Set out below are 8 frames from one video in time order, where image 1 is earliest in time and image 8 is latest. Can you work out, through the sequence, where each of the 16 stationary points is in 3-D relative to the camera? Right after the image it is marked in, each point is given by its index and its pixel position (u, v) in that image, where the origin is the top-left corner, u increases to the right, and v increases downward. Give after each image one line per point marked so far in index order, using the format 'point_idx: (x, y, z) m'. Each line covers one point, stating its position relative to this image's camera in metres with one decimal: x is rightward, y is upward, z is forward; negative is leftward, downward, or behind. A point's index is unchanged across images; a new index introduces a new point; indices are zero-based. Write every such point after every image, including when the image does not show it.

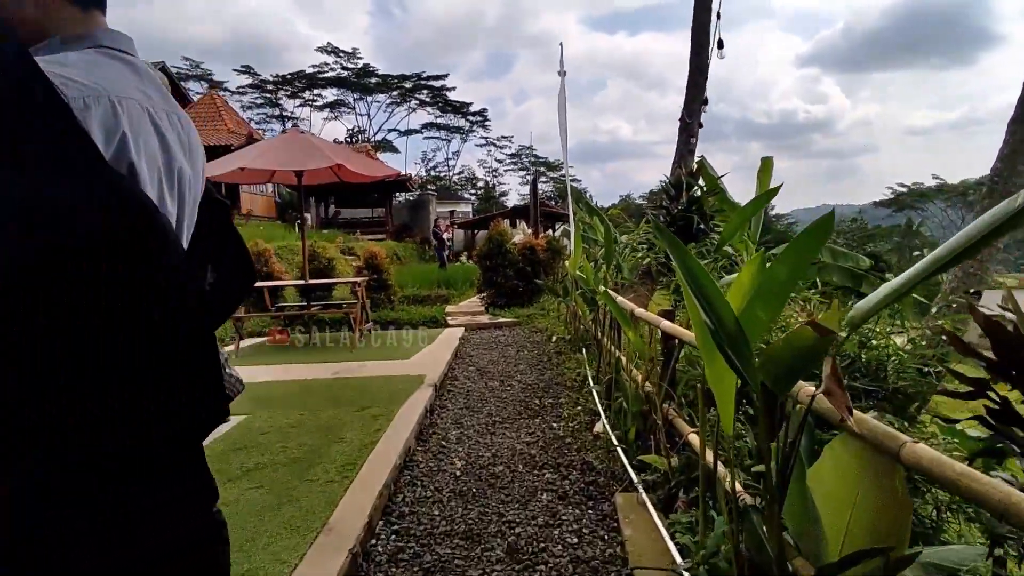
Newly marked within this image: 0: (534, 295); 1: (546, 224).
0: (+0.3, -0.1, +8.2) m
1: (+1.1, +2.0, +19.1) m
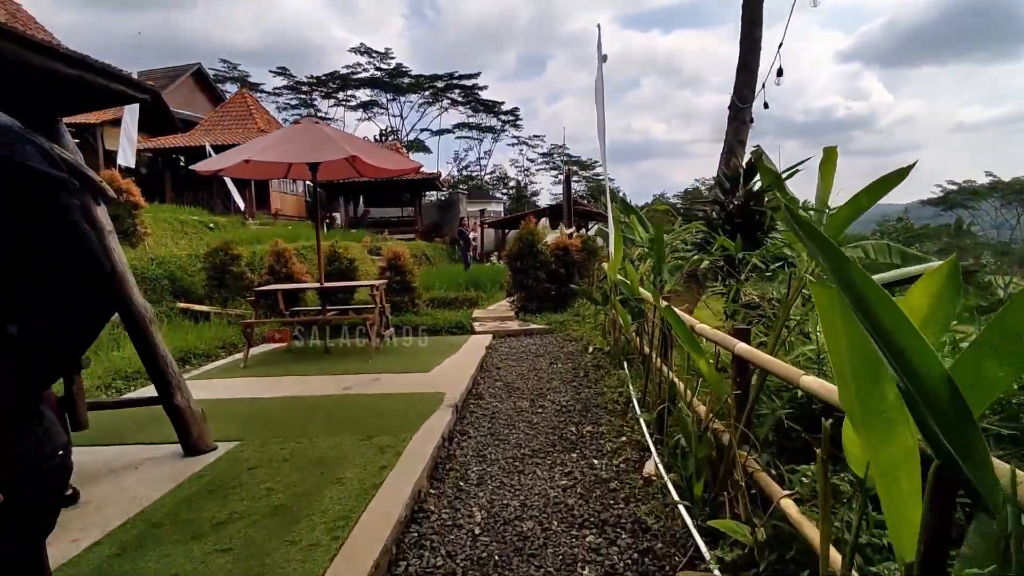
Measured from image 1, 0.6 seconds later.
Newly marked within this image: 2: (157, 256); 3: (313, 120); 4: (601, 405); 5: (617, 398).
0: (+0.7, -0.1, +7.6) m
1: (+2.1, +2.0, +18.4) m
2: (-4.8, +0.4, +8.3) m
3: (-1.9, +1.6, +5.7) m
4: (+0.6, -0.8, +3.9) m
5: (+0.7, -0.7, +4.0) m
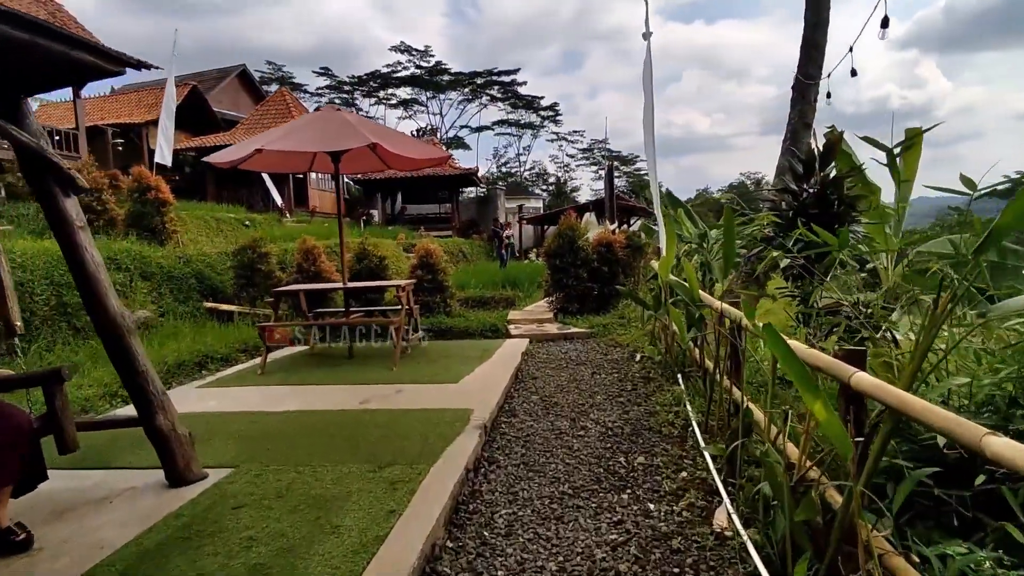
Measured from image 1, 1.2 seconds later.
0: (+1.2, -0.1, +7.1) m
1: (+3.2, +2.0, +17.7) m
2: (-4.3, +0.5, +8.0) m
3: (-1.5, +1.6, +5.3) m
4: (+0.8, -0.8, +3.4) m
5: (+0.9, -0.7, +3.4) m
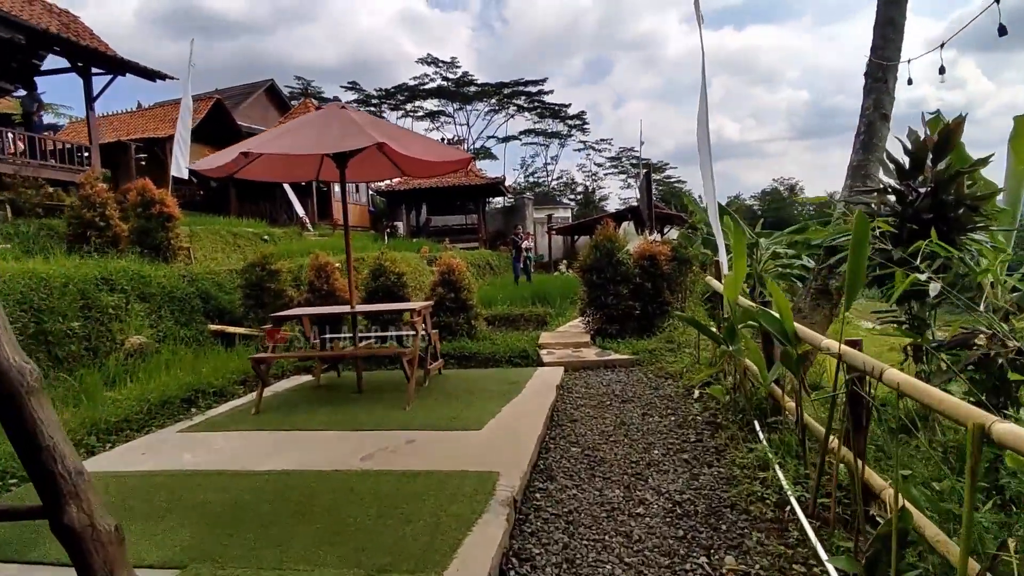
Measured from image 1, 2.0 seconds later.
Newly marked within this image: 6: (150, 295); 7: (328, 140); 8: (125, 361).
0: (+1.5, -0.3, +6.2) m
1: (+4.0, +1.7, +16.8) m
2: (-4.0, +0.2, +7.5) m
3: (-1.3, +1.4, +4.6) m
4: (+0.9, -0.9, +2.5) m
5: (+1.0, -0.9, +2.6) m
6: (-3.9, -0.1, +6.6) m
7: (-1.2, +1.0, +4.0) m
8: (-3.5, -0.7, +5.6) m
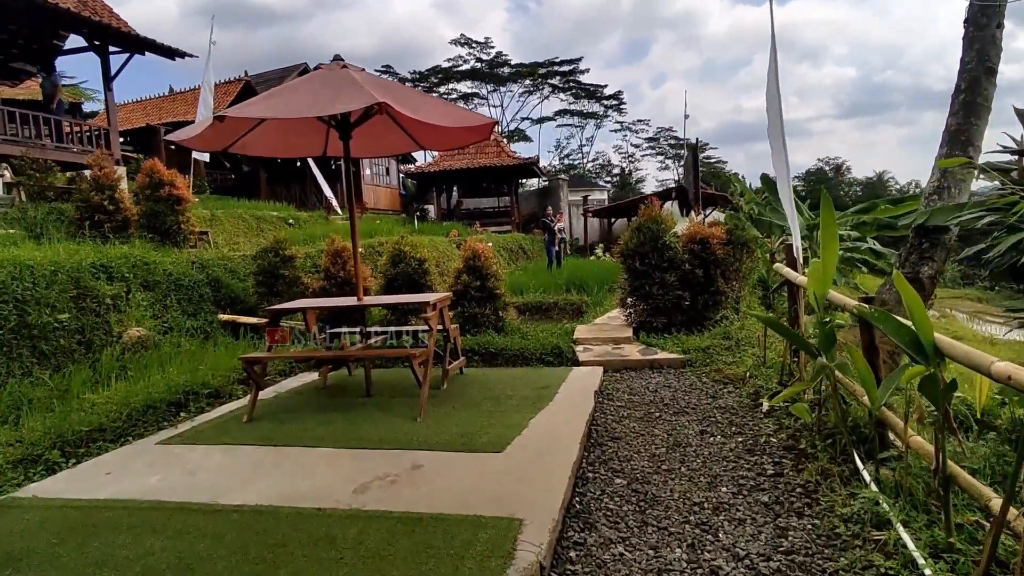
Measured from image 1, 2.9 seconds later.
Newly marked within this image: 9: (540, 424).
0: (+1.8, -0.2, +5.5) m
1: (+4.9, +2.1, +15.9) m
2: (-3.6, +0.3, +7.0) m
3: (-1.1, +1.5, +4.0) m
4: (+1.0, -0.9, +1.8) m
5: (+1.1, -0.8, +1.9) m
6: (-3.6, +0.1, +6.2) m
7: (-1.0, +1.0, +3.3) m
8: (-3.3, -0.6, +5.1) m
9: (+0.2, -0.7, +3.3) m
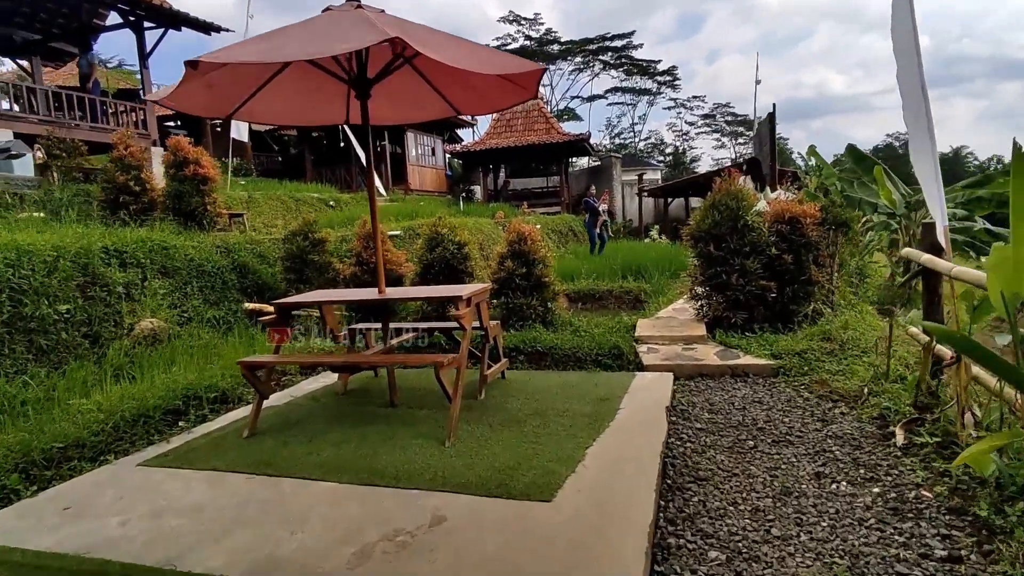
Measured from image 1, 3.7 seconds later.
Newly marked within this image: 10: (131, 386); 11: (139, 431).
0: (+2.1, -0.1, +4.6) m
1: (+6.1, +2.4, +14.6) m
2: (-3.1, +0.5, +6.5) m
3: (-0.8, +1.5, +3.3) m
4: (+1.1, -0.9, +1.0) m
5: (+1.2, -0.9, +1.1) m
6: (-3.2, +0.2, +5.7) m
7: (-0.8, +1.0, +2.6) m
8: (-2.9, -0.5, +4.6) m
9: (+0.4, -0.7, +2.6) m
10: (-2.5, -0.6, +3.9) m
11: (-2.0, -0.8, +3.3) m
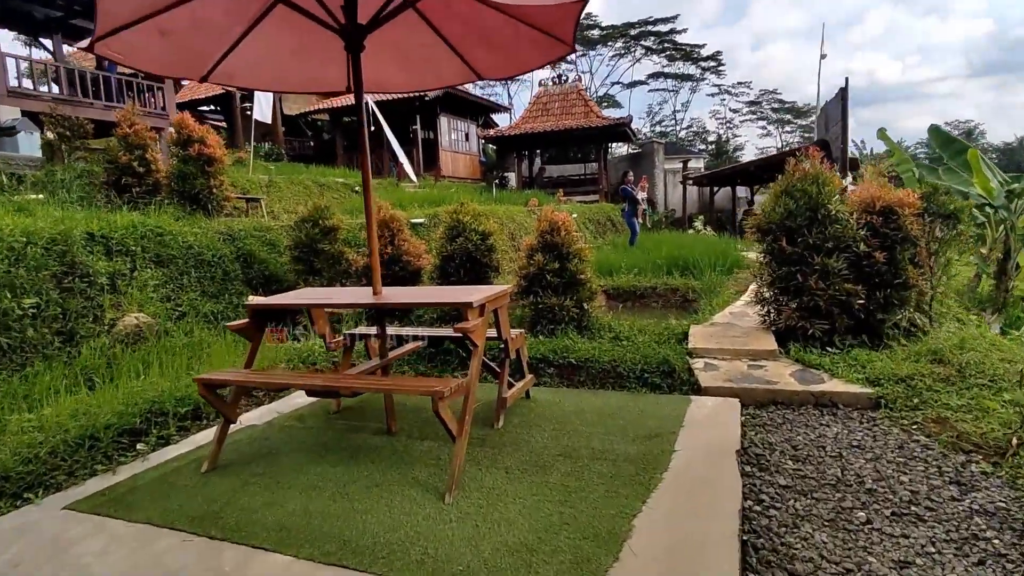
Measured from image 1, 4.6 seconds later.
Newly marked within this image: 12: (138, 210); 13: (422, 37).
0: (+2.3, -0.2, +3.7) m
1: (+6.9, +2.5, +13.5) m
2: (-2.8, +0.6, +6.0) m
3: (-0.7, +1.5, +2.6) m
4: (+1.1, -1.0, +0.3) m
5: (+1.2, -0.9, +0.3) m
6: (-2.9, +0.3, +5.2) m
7: (-0.7, +1.0, +2.0) m
8: (-2.7, -0.4, +4.1) m
9: (+0.4, -0.7, +1.9) m
10: (-2.3, -0.6, +3.4) m
11: (-1.9, -0.8, +2.7) m
12: (-3.5, +0.7, +5.8) m
13: (-0.4, +1.2, +3.2) m
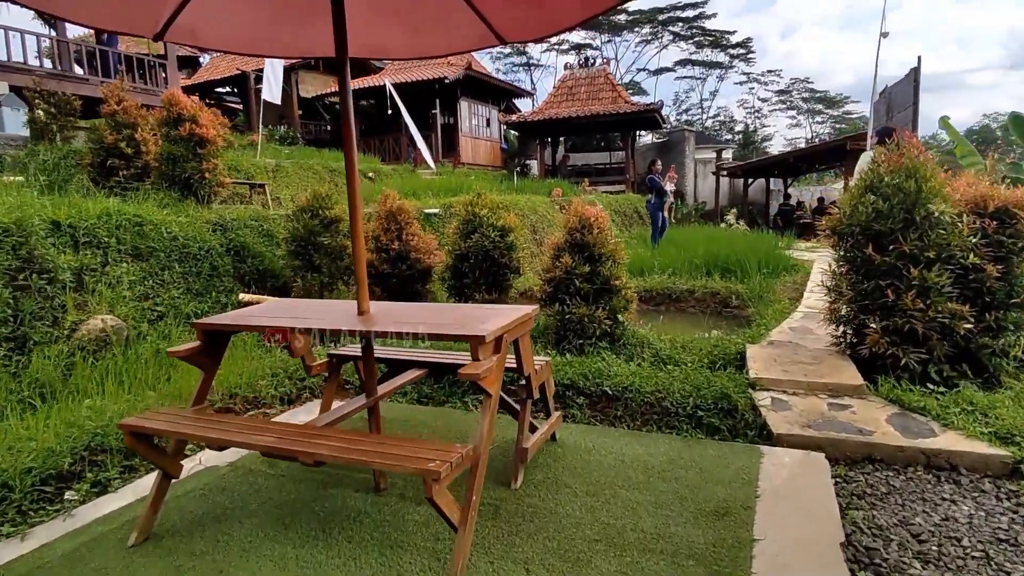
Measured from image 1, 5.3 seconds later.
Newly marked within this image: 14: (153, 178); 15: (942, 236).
0: (+2.4, -0.3, +3.0) m
1: (+7.4, +2.5, +12.6) m
2: (-2.6, +0.6, +5.4) m
3: (-0.6, +1.4, +1.9) m
4: (+1.1, -1.1, -0.4) m
5: (+1.2, -1.1, -0.4) m
6: (-2.7, +0.3, +4.6) m
7: (-0.6, +1.0, +1.3) m
8: (-2.6, -0.4, +3.5) m
9: (+0.5, -0.9, +1.2) m
10: (-2.2, -0.6, +2.8) m
11: (-1.8, -0.8, +2.2) m
12: (-3.3, +0.8, +5.2) m
13: (-0.3, +1.2, +2.5) m
14: (-3.4, +1.0, +5.7) m
15: (+2.1, +0.3, +3.0) m
